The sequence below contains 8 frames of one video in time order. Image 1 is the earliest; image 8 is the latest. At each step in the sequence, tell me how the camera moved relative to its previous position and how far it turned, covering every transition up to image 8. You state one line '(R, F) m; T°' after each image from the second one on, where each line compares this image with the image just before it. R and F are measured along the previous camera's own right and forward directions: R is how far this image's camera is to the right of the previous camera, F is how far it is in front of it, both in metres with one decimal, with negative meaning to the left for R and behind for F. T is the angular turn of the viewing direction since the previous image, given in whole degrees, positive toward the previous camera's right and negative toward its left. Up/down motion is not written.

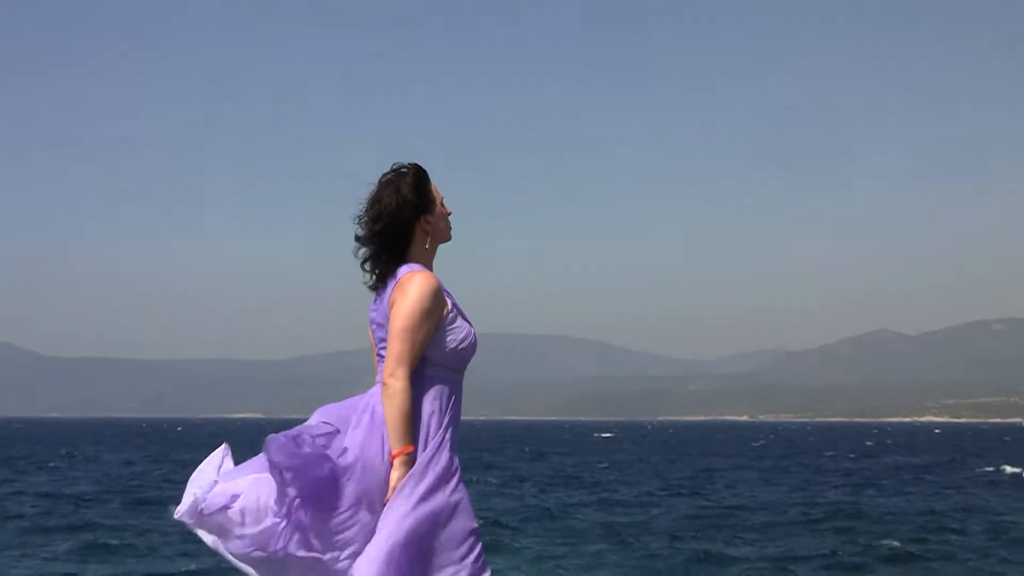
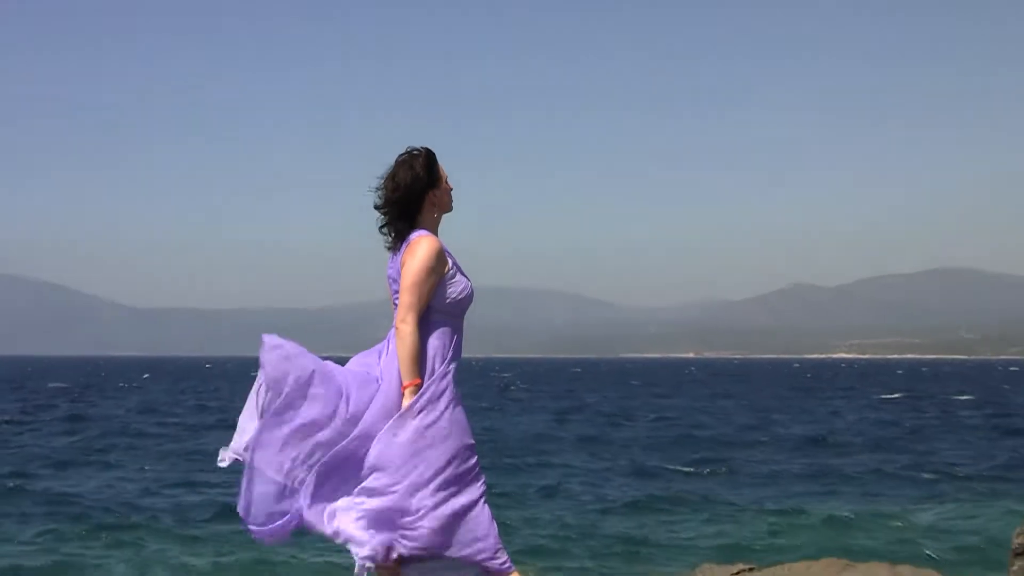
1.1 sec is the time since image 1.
(+0.1, -1.0) m; -1°
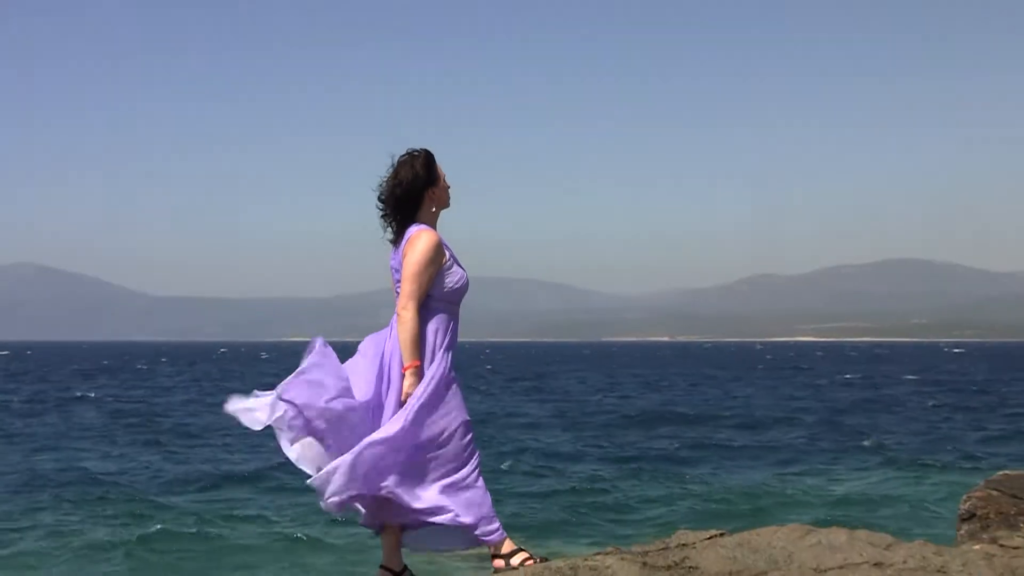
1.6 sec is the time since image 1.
(-0.3, +1.7) m; 0°
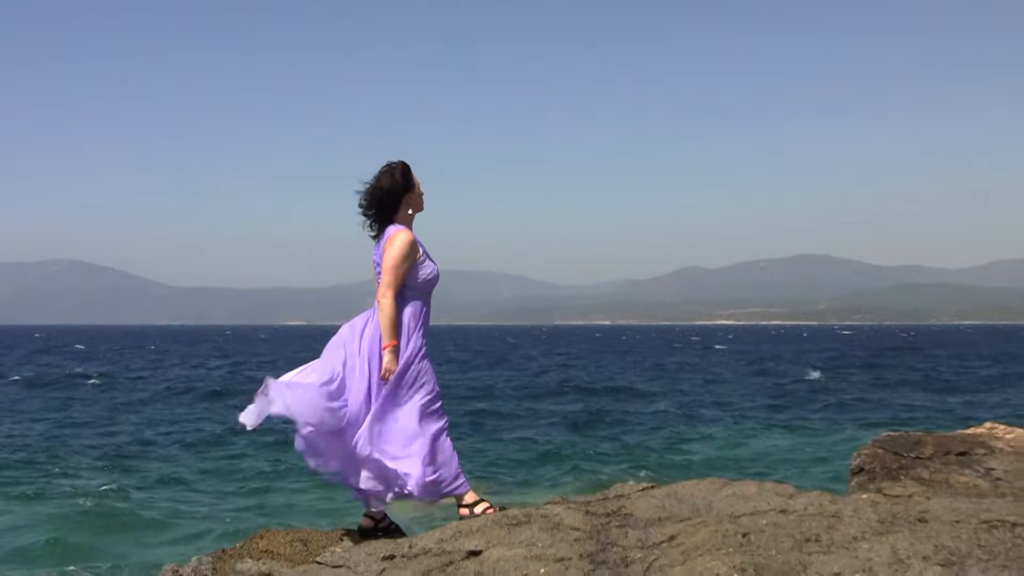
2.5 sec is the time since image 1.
(+0.1, -0.6) m; 0°
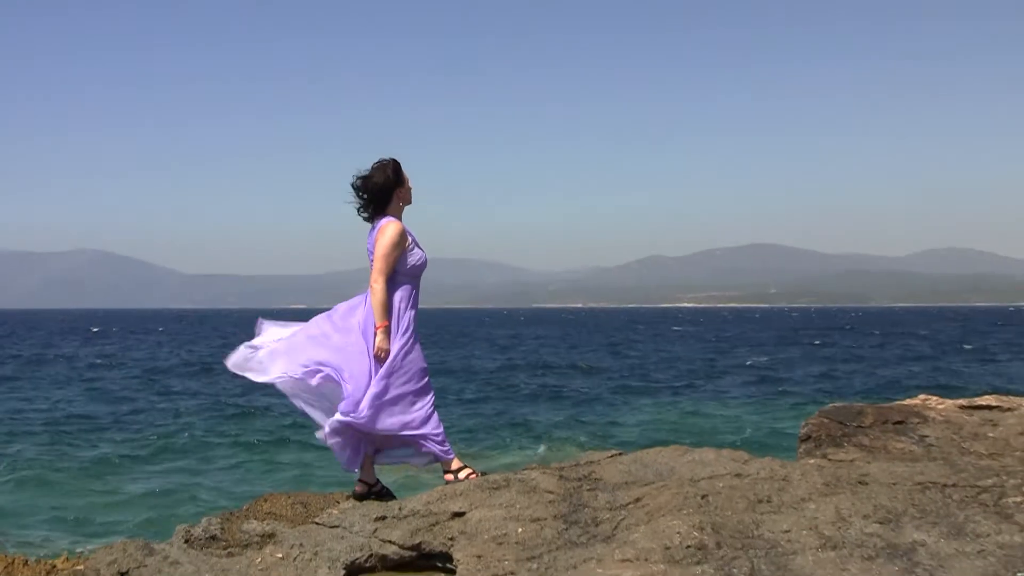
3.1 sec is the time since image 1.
(0.0, -0.4) m; +1°
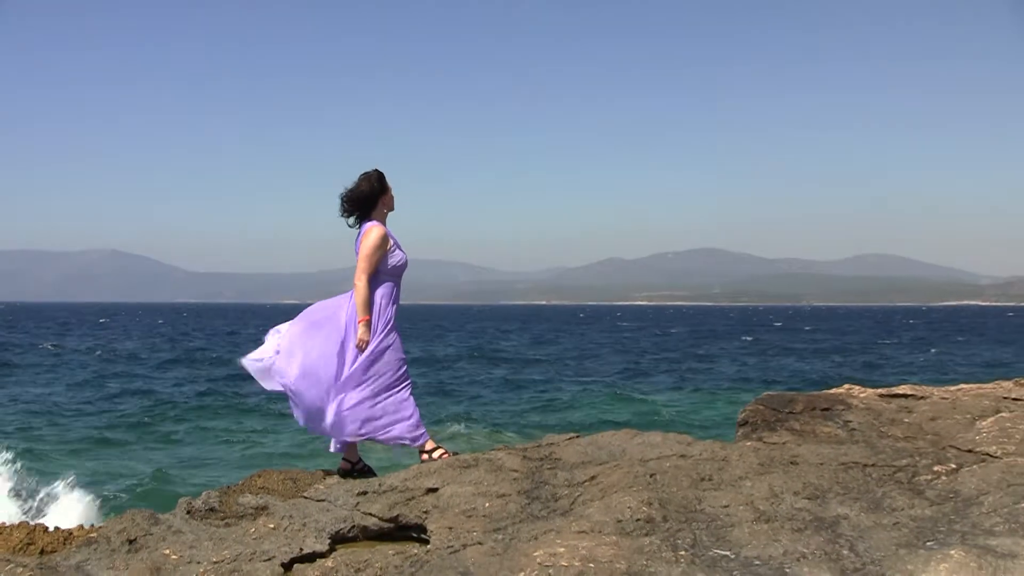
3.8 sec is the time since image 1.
(+0.1, -0.5) m; +1°
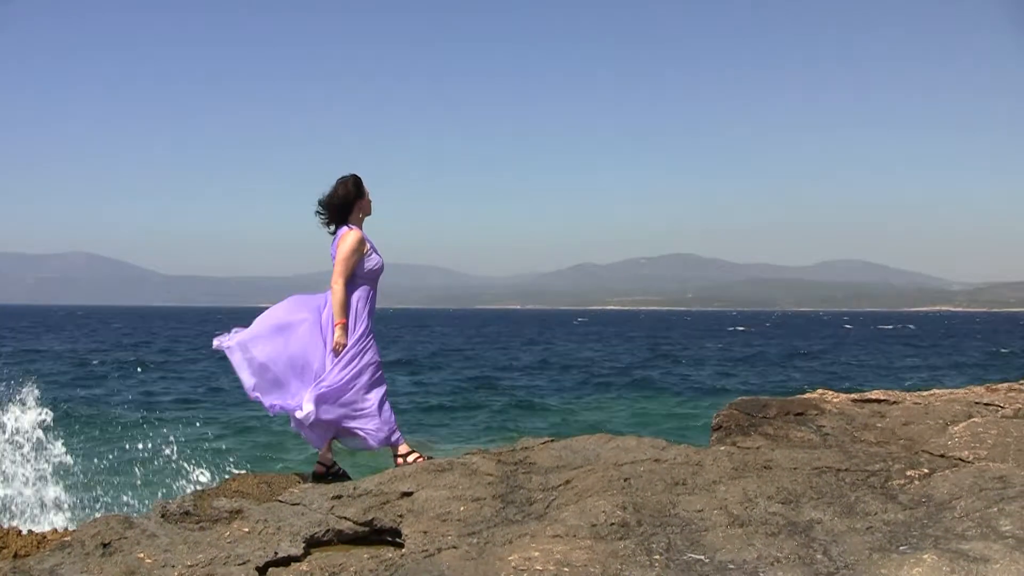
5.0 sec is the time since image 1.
(+0.1, 0.0) m; 0°
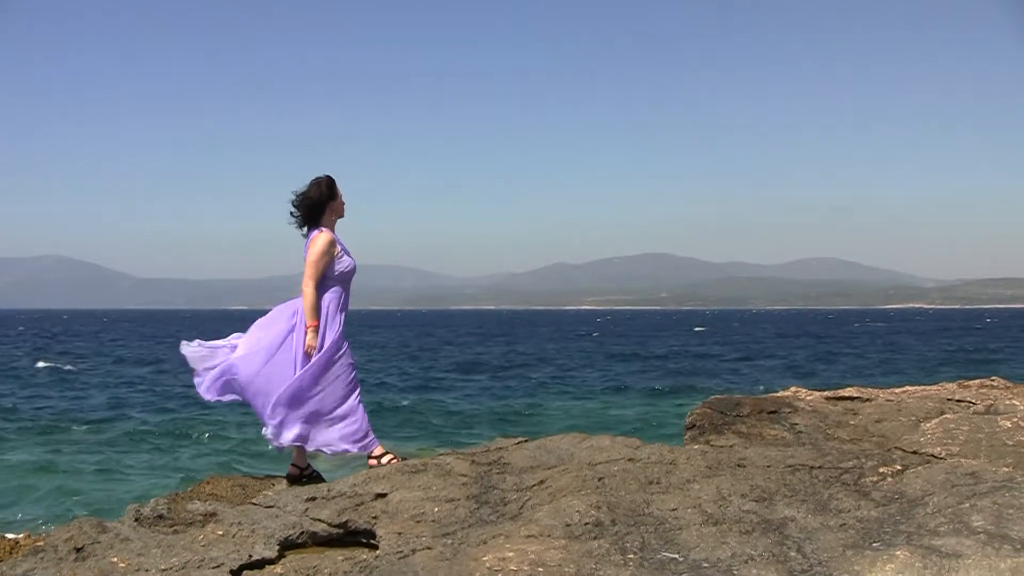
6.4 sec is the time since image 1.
(+0.1, 0.0) m; 0°
